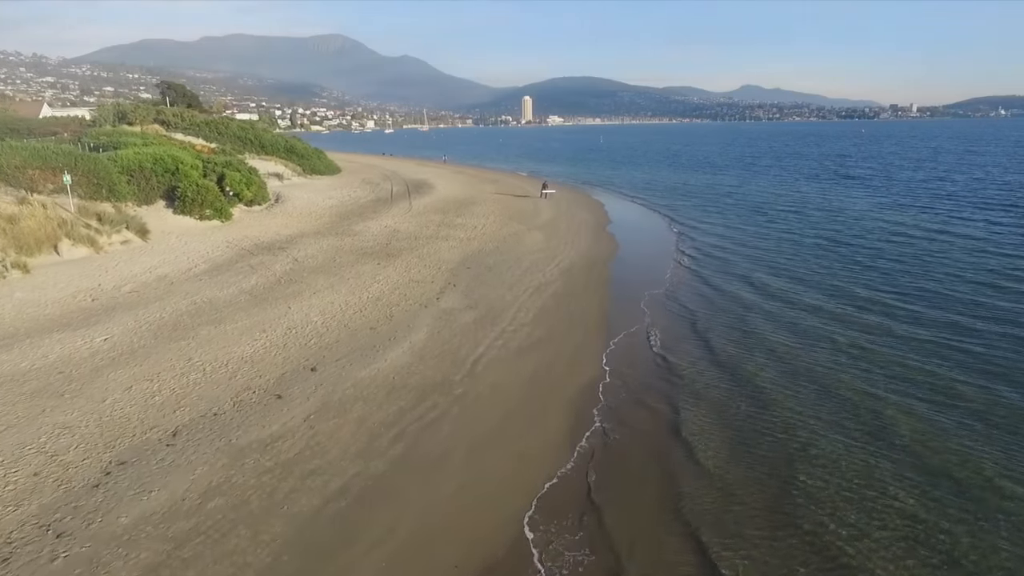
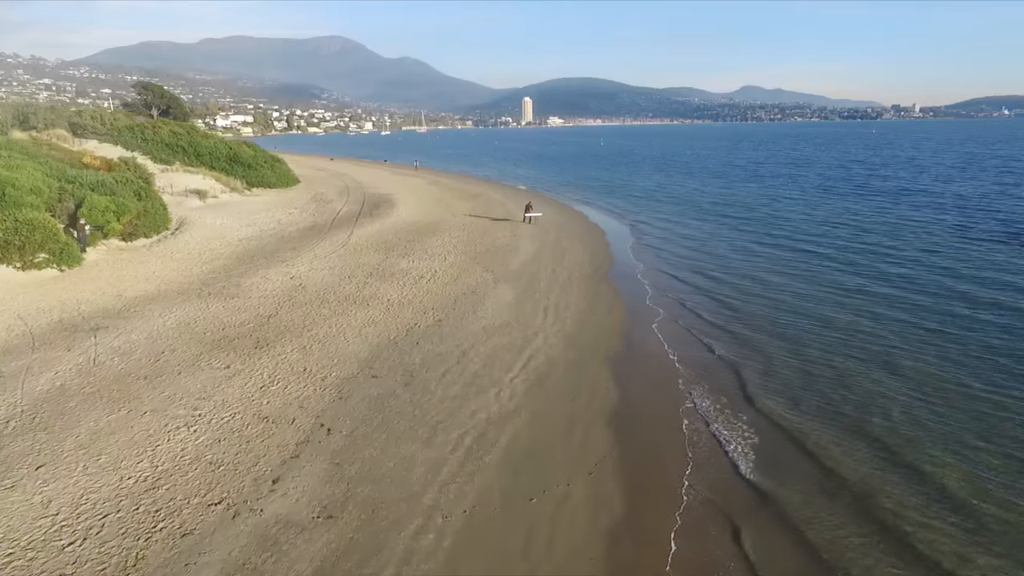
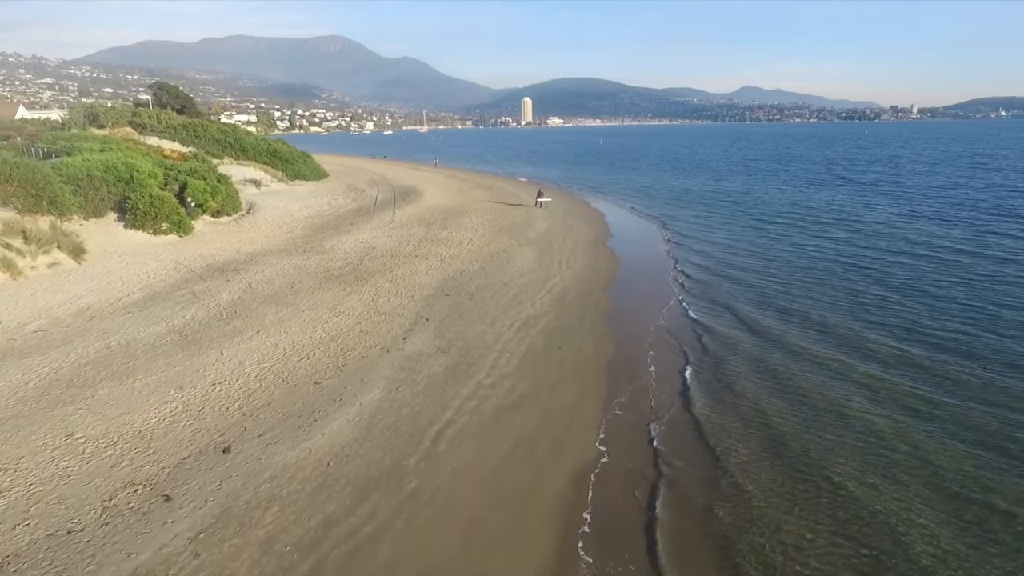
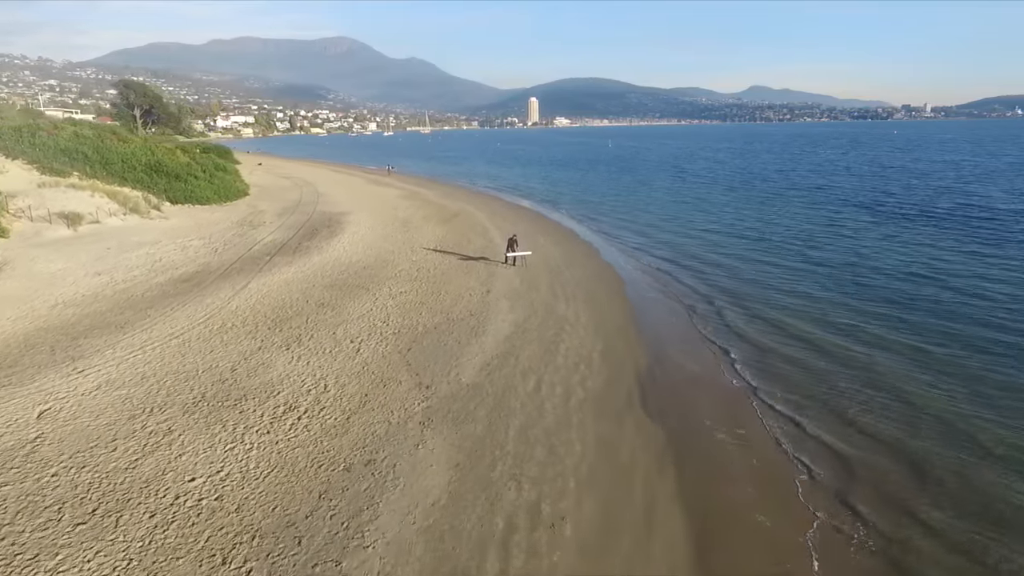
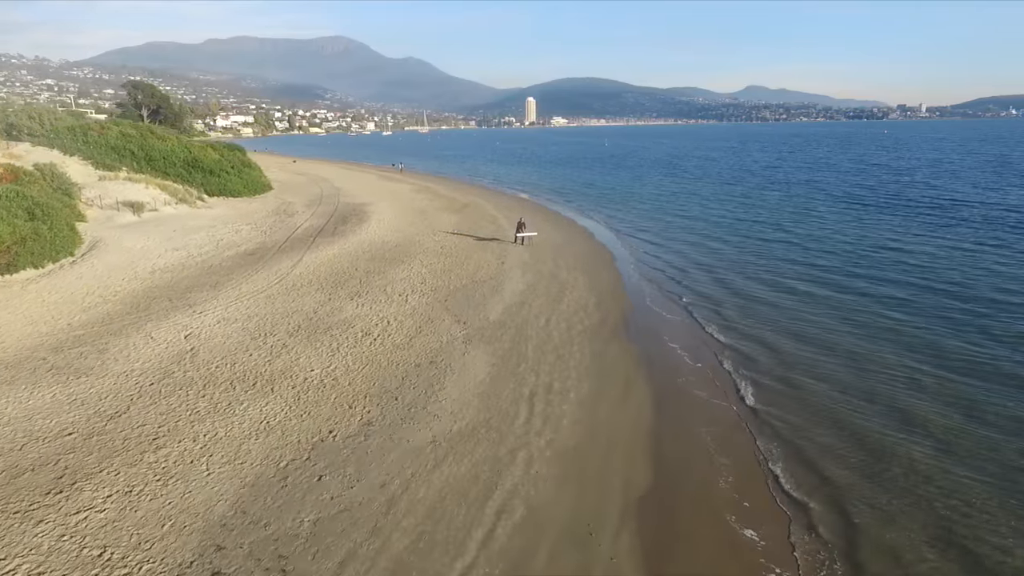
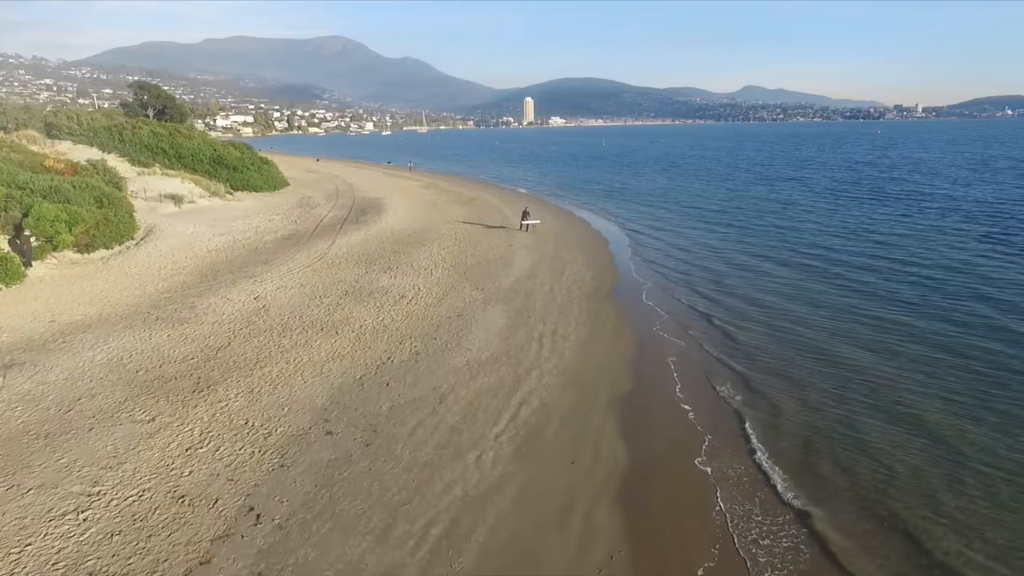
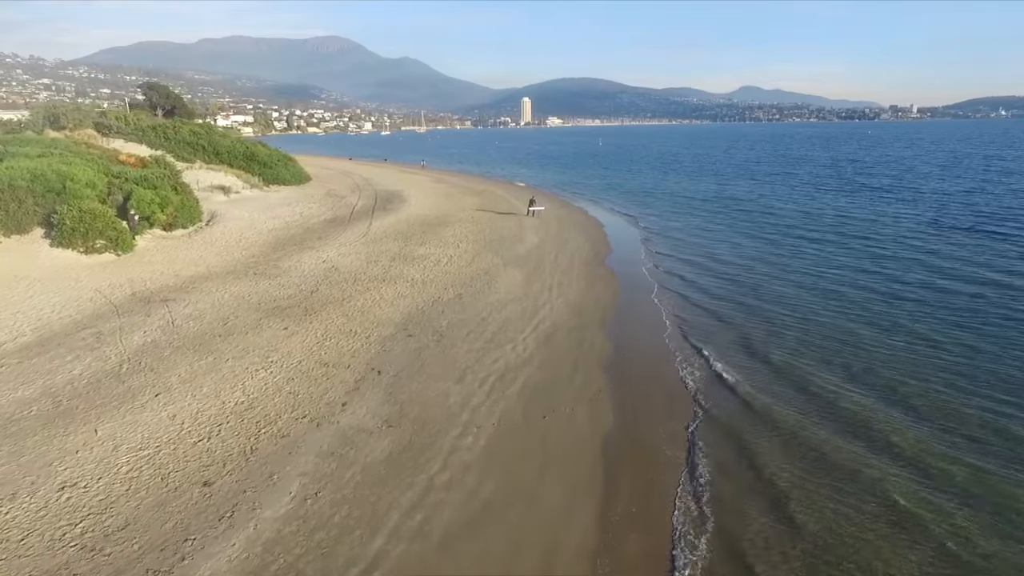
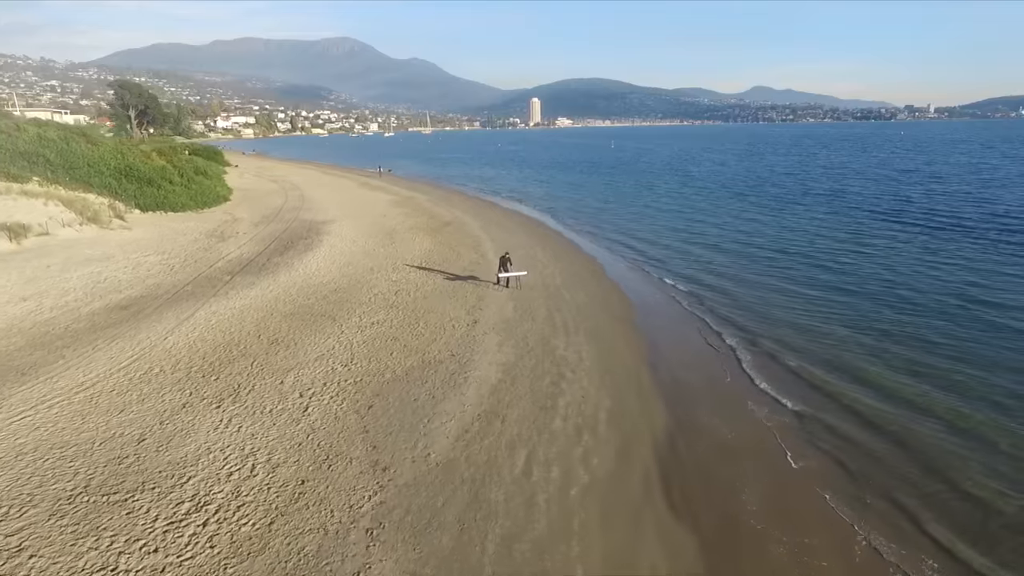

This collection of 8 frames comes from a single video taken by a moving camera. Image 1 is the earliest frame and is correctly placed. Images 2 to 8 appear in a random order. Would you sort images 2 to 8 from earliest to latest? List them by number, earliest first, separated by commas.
3, 7, 2, 6, 5, 4, 8
